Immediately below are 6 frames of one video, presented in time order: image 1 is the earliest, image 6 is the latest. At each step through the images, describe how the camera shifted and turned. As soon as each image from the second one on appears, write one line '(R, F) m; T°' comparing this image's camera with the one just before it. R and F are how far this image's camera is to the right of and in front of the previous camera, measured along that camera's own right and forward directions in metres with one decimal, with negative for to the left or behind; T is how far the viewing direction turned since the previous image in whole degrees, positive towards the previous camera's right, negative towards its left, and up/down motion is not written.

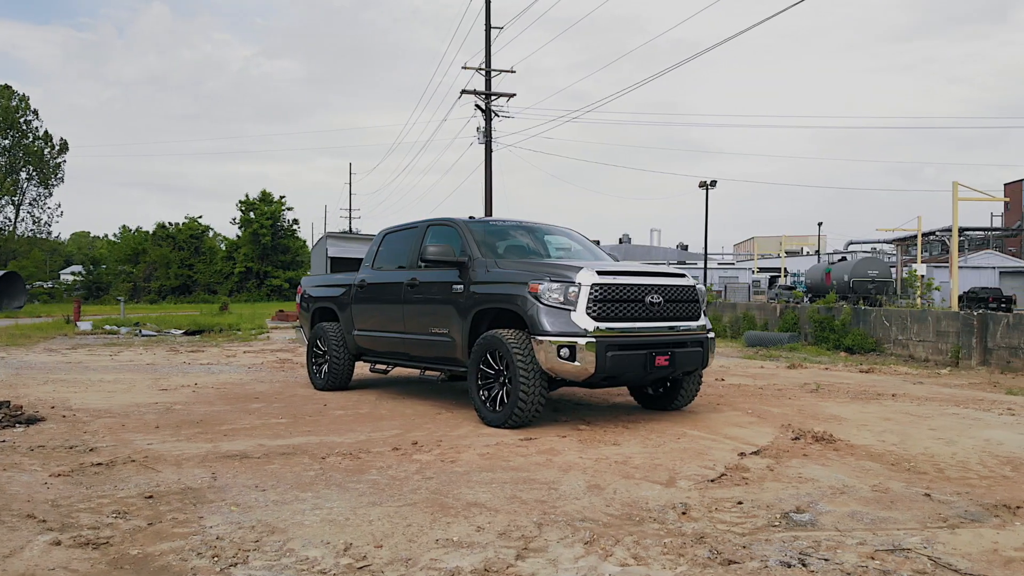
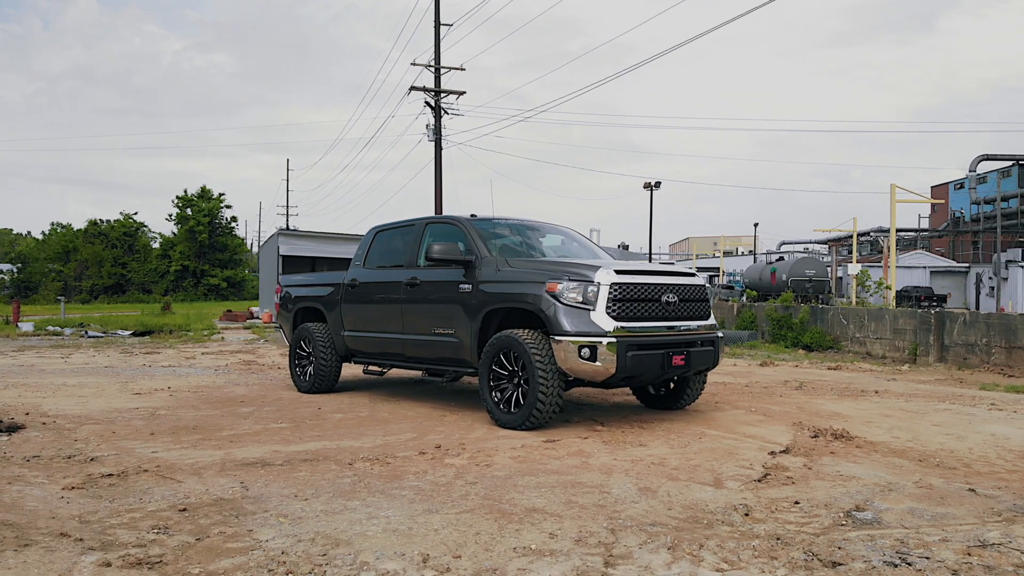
(-0.7, +0.2) m; +4°
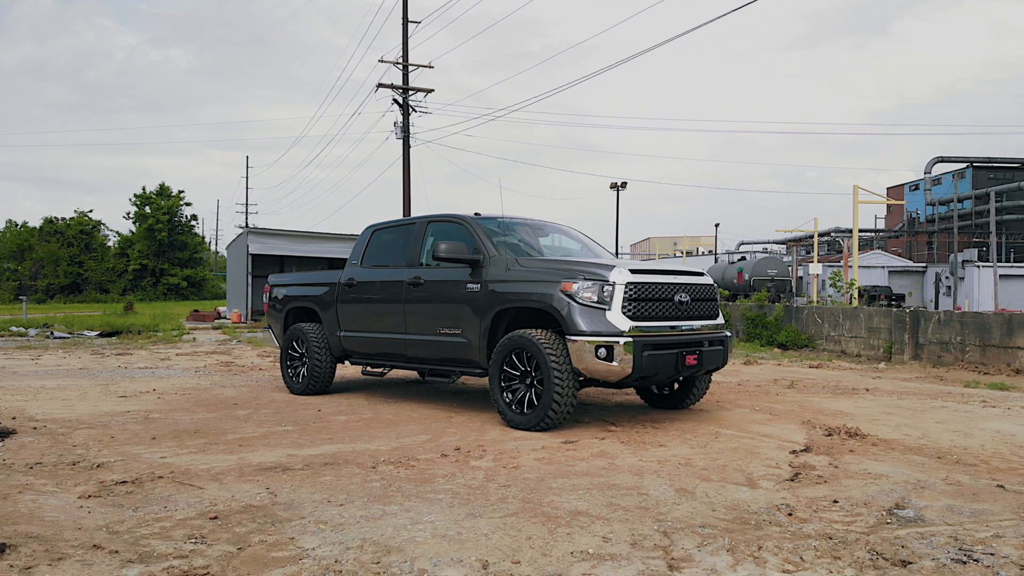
(-0.5, +0.1) m; +3°
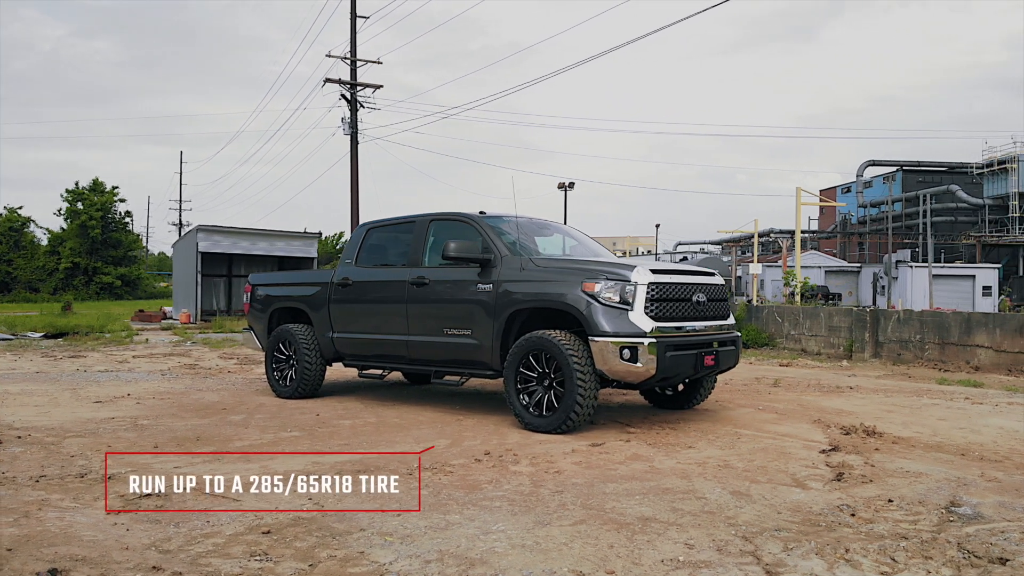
(-0.7, +0.2) m; +4°
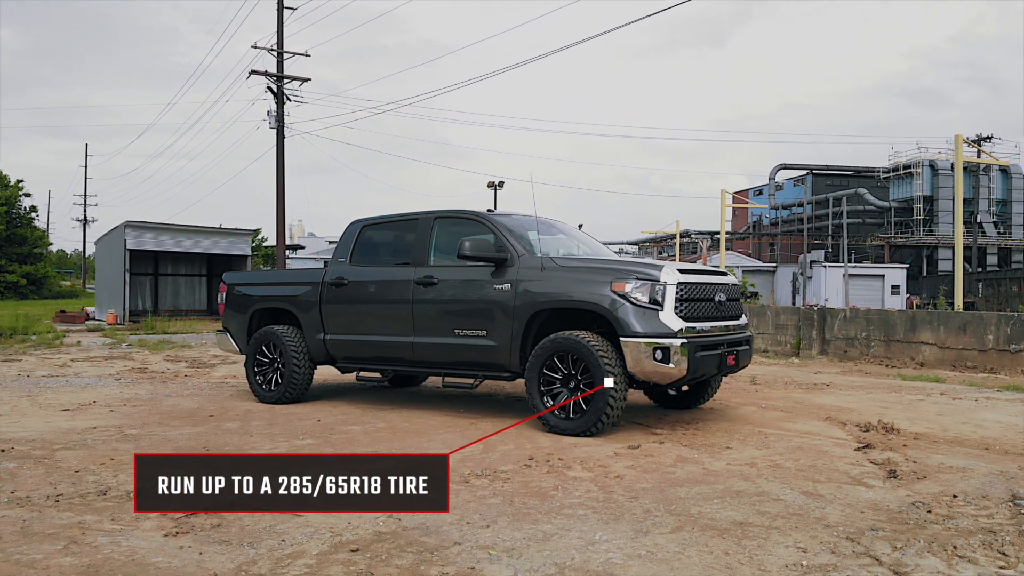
(-0.9, +0.2) m; +6°
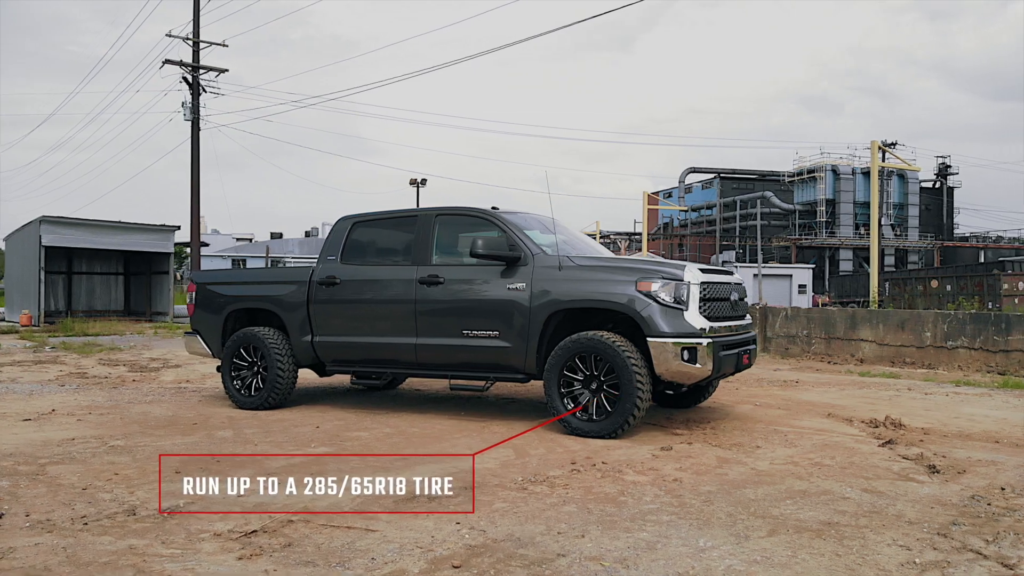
(-0.9, +0.2) m; +6°
